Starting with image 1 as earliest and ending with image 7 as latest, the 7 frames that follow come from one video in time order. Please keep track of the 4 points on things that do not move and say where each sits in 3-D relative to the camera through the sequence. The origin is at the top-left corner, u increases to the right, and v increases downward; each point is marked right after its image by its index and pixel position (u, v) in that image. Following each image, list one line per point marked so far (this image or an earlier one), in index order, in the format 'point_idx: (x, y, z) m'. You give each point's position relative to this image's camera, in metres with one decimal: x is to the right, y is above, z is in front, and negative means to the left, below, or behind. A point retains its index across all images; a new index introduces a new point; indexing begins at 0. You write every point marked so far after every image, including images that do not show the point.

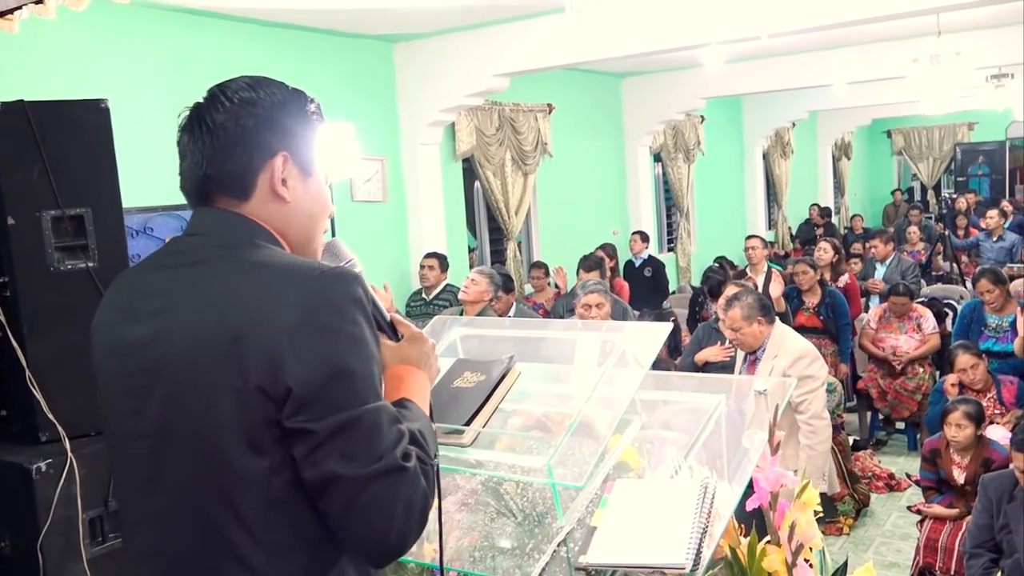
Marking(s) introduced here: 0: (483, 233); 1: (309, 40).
0: (-0.2, +0.3, +5.9) m
1: (-1.0, +1.3, +4.8) m
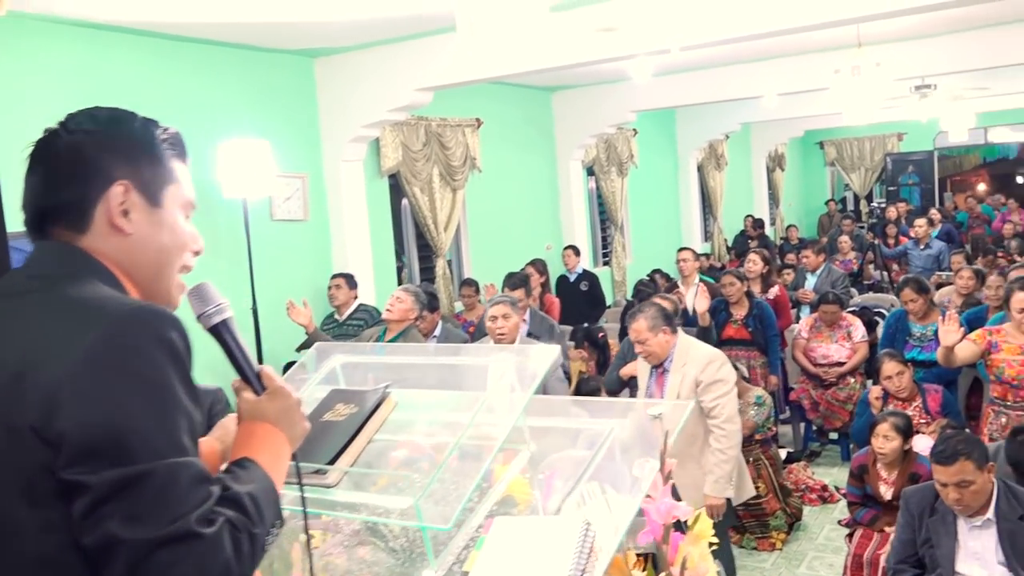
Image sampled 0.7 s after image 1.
0: (-0.6, +0.2, +5.8) m
1: (-1.4, +1.2, +4.6) m
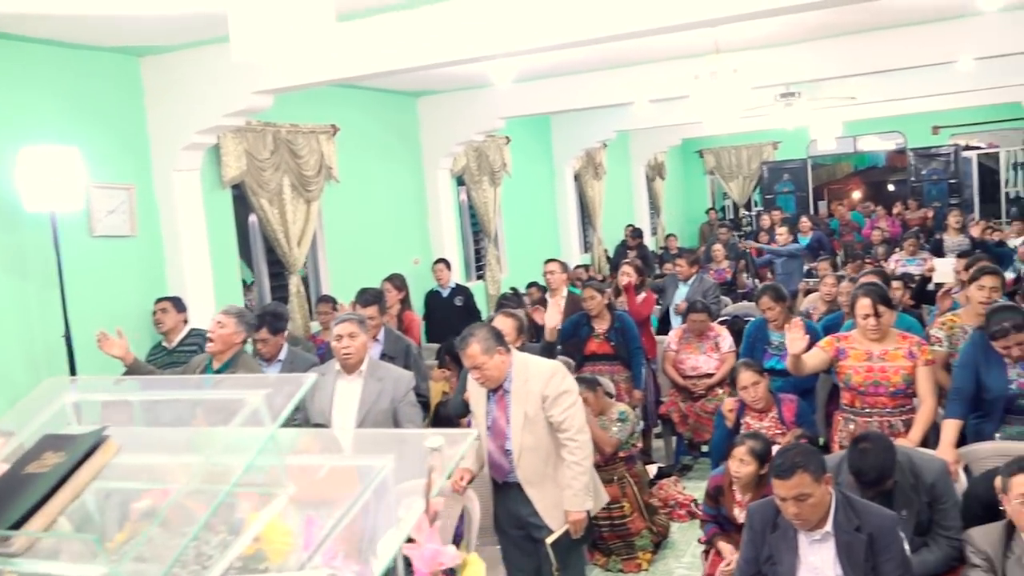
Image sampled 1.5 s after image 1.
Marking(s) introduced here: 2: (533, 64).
0: (-1.4, +0.1, +5.5) m
1: (-2.2, +1.1, +4.2) m
2: (+0.1, +1.2, +5.1) m
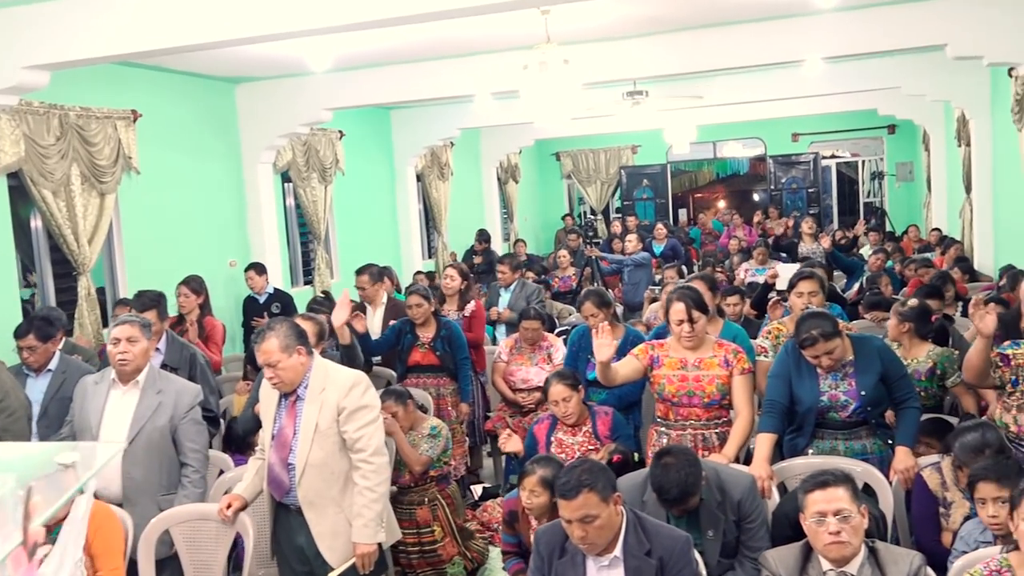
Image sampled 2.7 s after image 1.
0: (-2.4, +0.1, +4.9) m
1: (-3.0, +1.1, +3.7) m
2: (-0.8, +1.2, +4.7) m
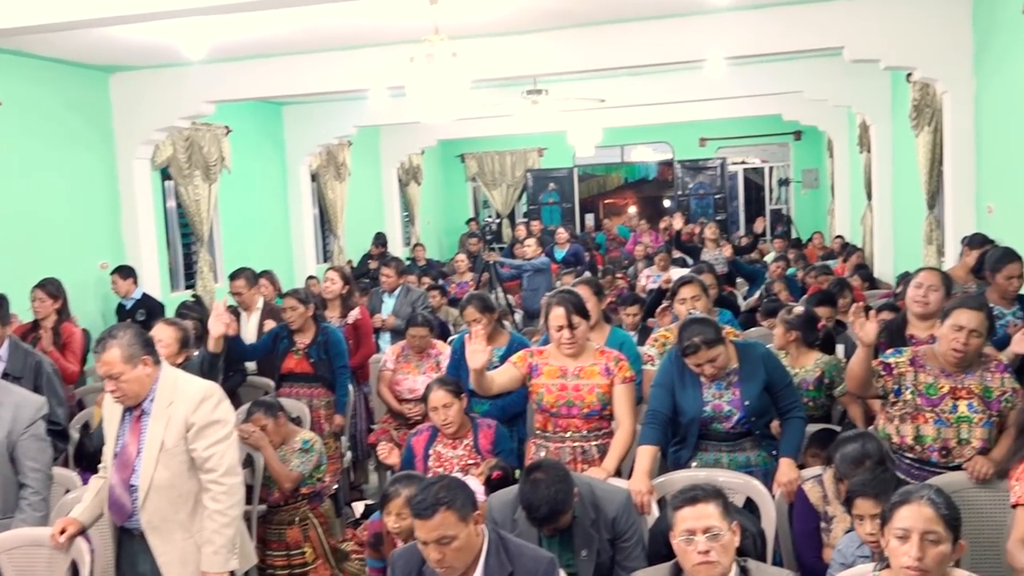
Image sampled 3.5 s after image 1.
0: (-3.0, +0.1, +4.5) m
1: (-3.5, +1.1, +3.2) m
2: (-1.3, +1.2, +4.4) m
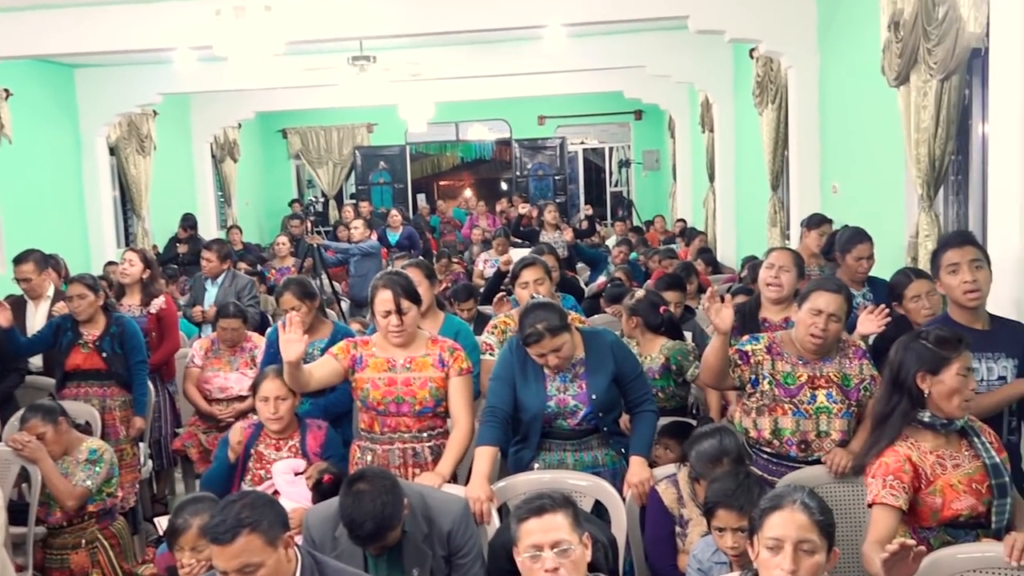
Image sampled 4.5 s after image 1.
0: (-3.7, +0.1, +3.6) m
1: (-4.0, +1.1, +2.2) m
2: (-2.1, +1.2, +3.7) m
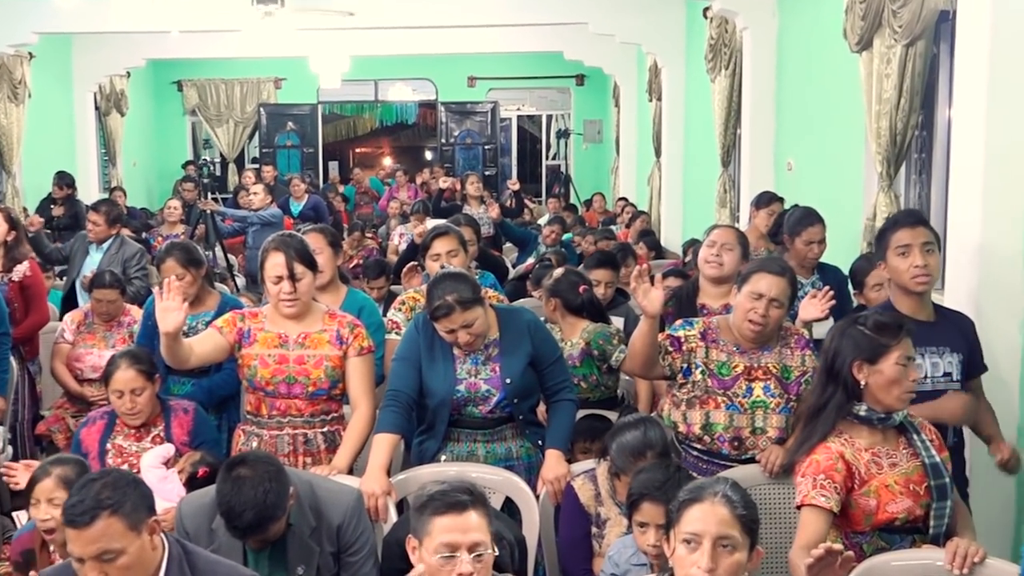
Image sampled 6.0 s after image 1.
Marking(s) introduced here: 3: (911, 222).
0: (-4.0, +0.4, +2.9) m
1: (-4.1, +1.3, +1.5) m
2: (-2.3, +1.4, +3.2) m
3: (+1.1, +0.2, +2.6) m
